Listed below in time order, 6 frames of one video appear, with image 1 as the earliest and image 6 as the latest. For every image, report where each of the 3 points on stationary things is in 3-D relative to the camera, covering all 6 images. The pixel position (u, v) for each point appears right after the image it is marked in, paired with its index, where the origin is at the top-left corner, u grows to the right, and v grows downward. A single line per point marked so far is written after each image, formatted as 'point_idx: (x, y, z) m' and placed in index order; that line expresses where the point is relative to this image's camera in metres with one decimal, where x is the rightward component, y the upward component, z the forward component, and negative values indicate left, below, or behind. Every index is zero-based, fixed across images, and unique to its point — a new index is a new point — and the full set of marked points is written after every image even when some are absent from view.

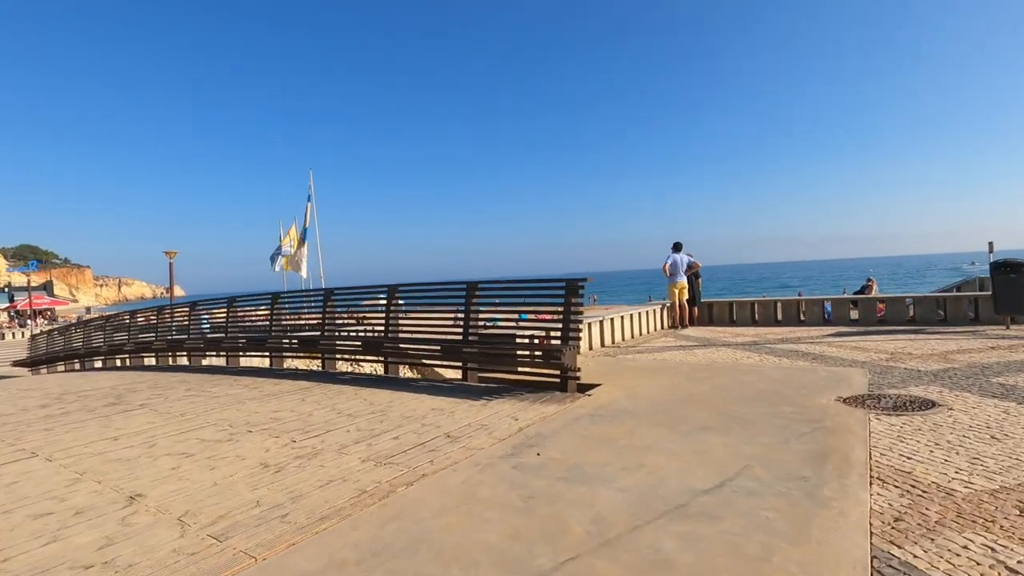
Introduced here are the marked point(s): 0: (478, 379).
0: (-0.5, -1.2, +7.0) m
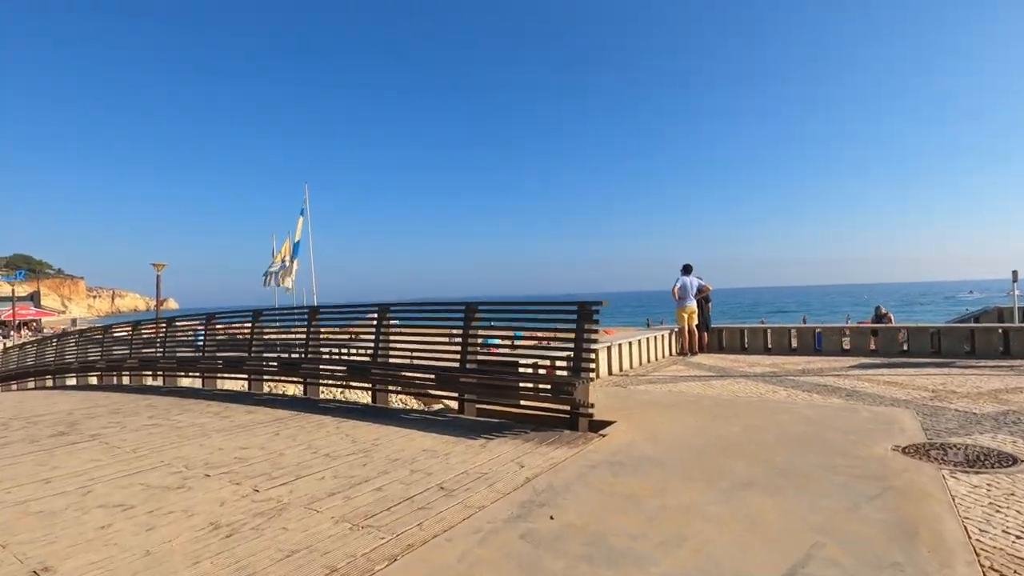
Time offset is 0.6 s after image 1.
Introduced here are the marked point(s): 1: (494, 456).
0: (-0.4, -1.5, +6.3) m
1: (-0.2, -1.5, +4.7) m
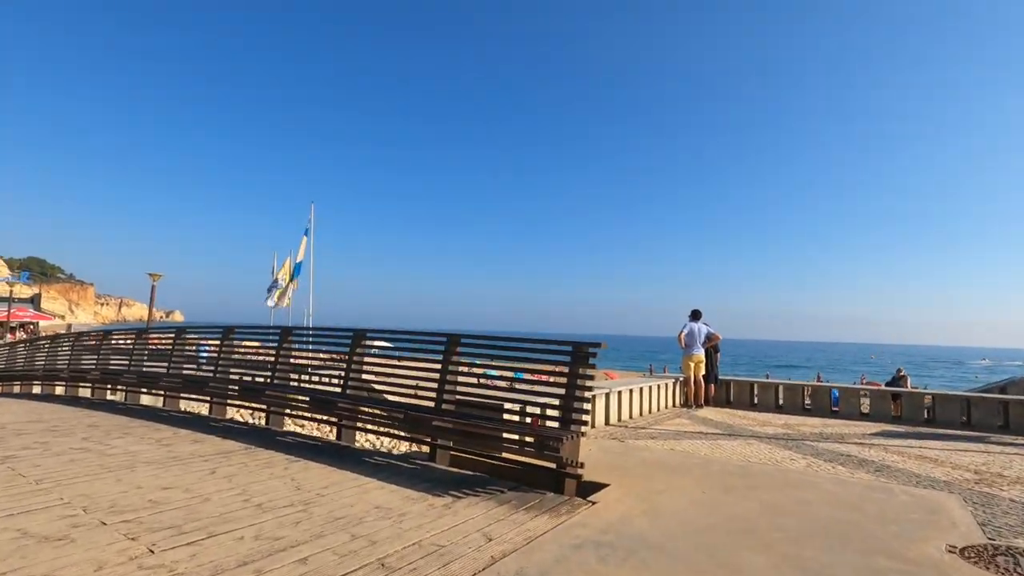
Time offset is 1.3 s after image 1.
0: (-0.6, -1.8, +5.4) m
1: (-0.4, -1.7, +3.9) m
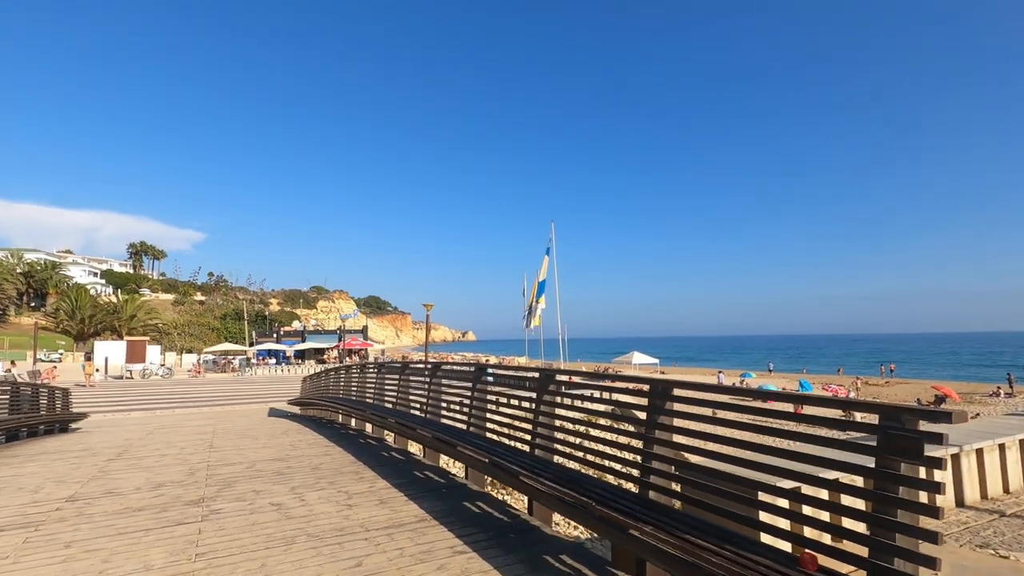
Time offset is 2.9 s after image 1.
0: (+1.0, -1.9, +3.5) m
1: (+0.5, -1.8, +2.0) m
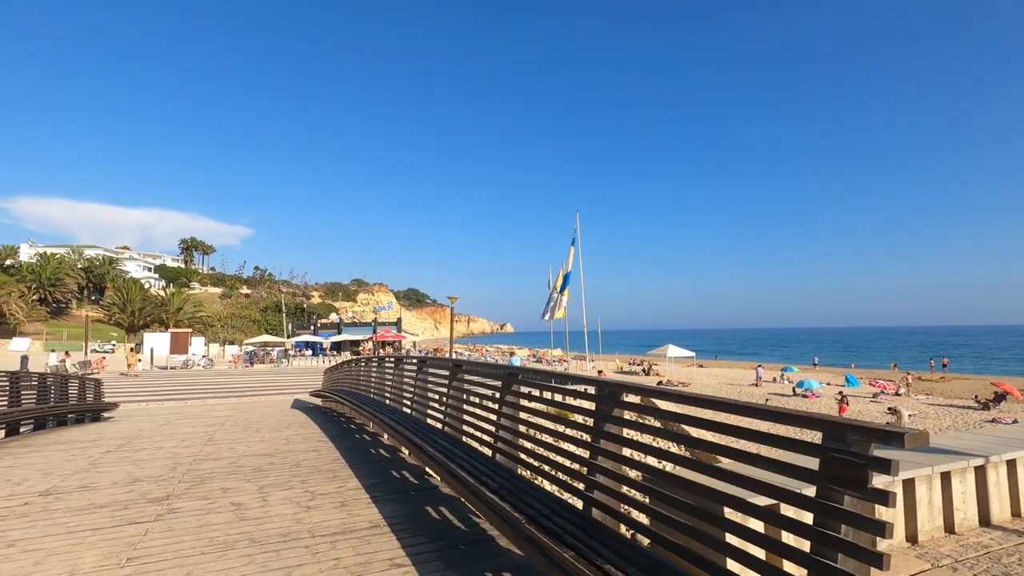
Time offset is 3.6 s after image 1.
0: (+0.5, -1.9, +3.1) m
1: (-0.1, -1.8, +1.6) m
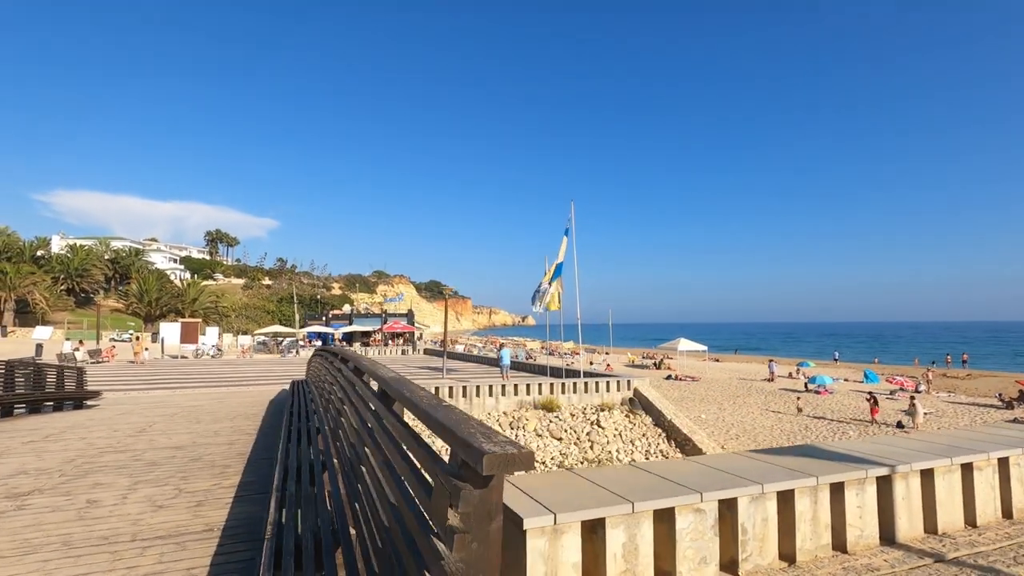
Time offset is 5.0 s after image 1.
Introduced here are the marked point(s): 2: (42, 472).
0: (-0.7, -1.8, +2.6) m
1: (-1.4, -1.7, +1.2) m
2: (-5.3, -2.1, +6.1) m
